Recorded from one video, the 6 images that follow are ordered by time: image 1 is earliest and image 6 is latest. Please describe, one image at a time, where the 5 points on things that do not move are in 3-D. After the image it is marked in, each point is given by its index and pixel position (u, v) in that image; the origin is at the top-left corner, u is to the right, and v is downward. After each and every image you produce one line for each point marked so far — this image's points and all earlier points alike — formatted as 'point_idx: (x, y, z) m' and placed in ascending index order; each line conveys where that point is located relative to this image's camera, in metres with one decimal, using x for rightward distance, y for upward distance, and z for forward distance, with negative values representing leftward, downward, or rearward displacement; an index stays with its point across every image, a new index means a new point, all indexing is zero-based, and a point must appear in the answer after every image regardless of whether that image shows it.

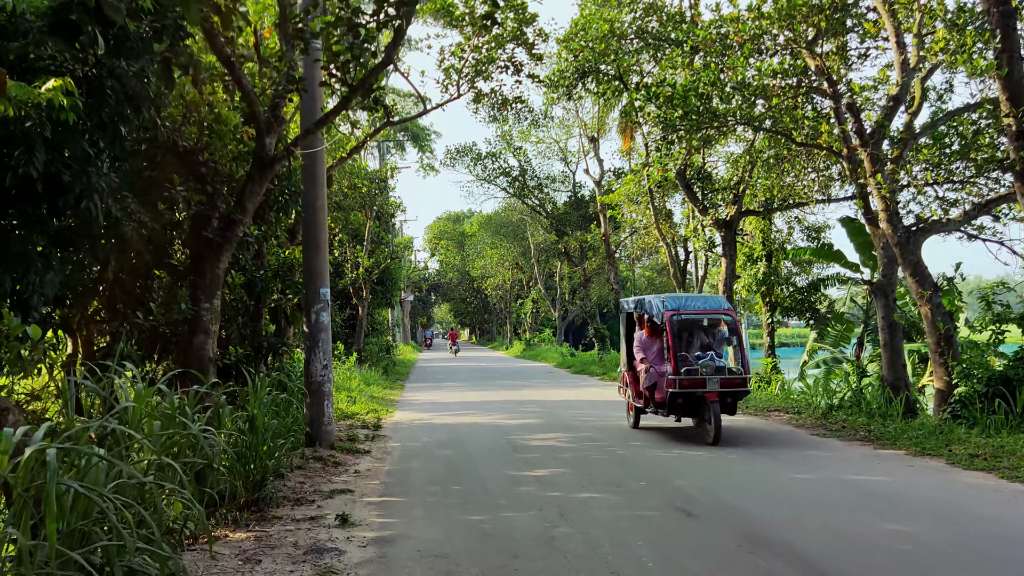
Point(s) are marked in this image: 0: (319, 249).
0: (-1.8, +0.4, +8.2) m
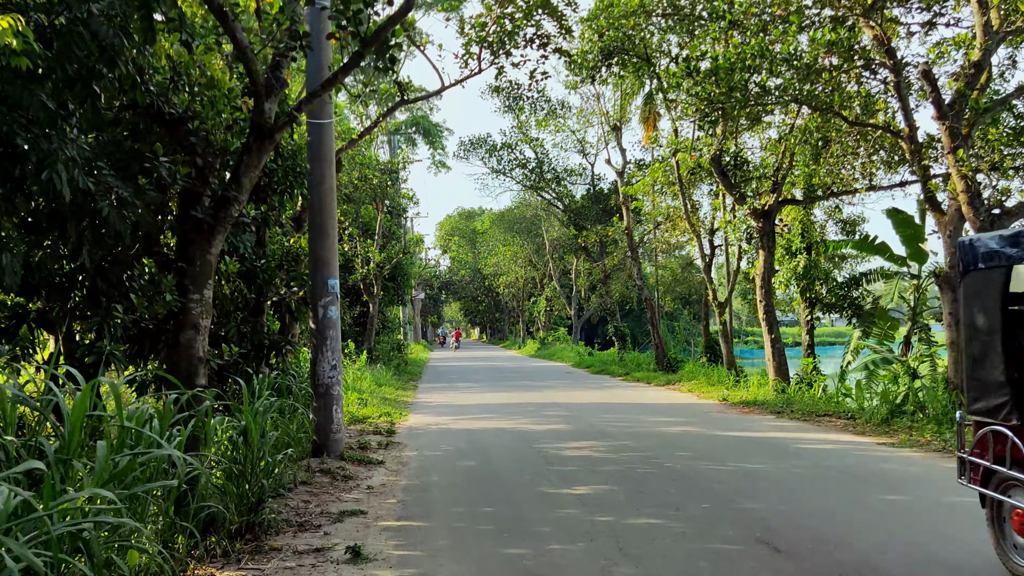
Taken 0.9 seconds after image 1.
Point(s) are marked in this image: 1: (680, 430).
0: (-1.6, +0.4, +7.3) m
1: (+1.7, -1.5, +8.9) m
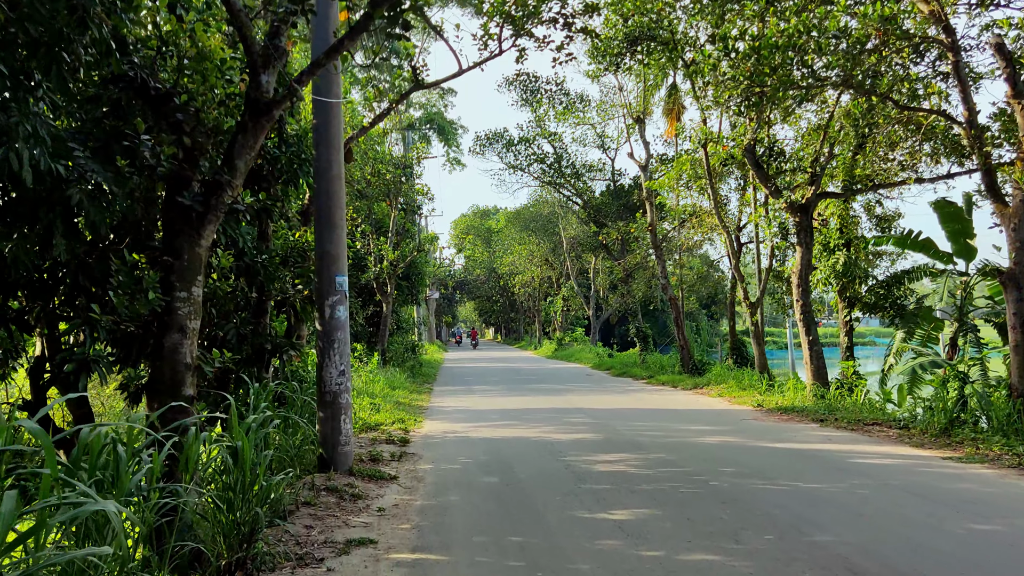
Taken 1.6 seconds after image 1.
0: (-1.4, +0.5, +6.7) m
1: (+2.0, -1.5, +8.2) m
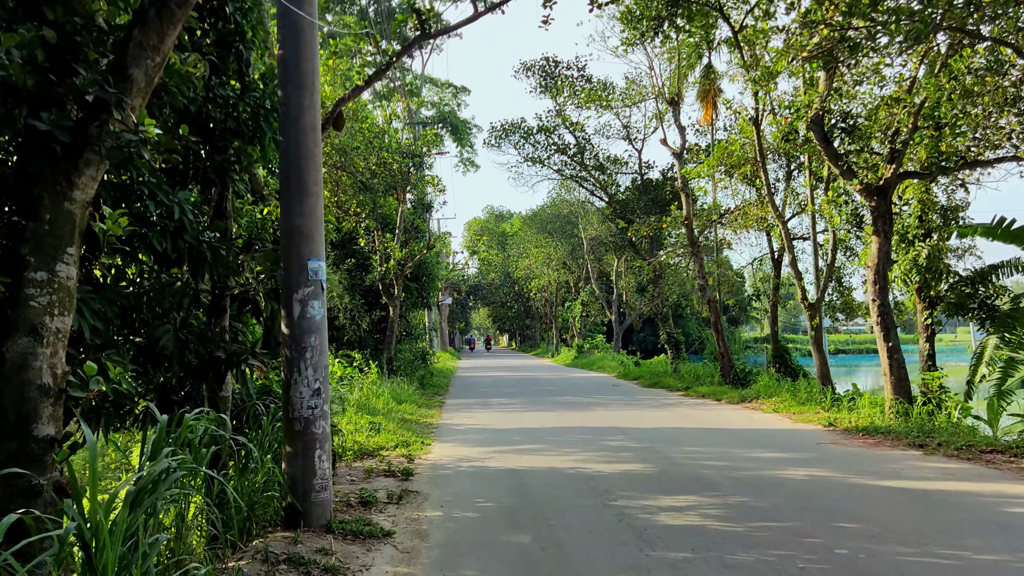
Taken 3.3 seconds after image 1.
0: (-1.2, +0.5, +4.9) m
1: (+2.2, -1.4, +6.4) m
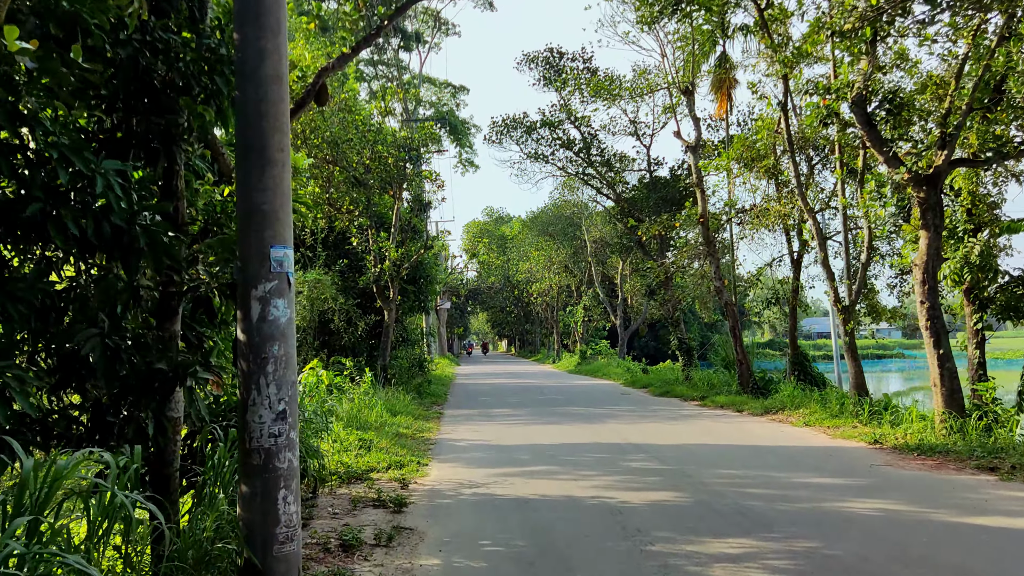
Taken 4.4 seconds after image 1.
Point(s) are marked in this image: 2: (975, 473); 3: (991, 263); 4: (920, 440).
0: (-1.1, +0.5, +3.9) m
1: (+2.3, -1.4, +5.3) m
2: (+3.7, -1.5, +6.8) m
3: (+5.1, +0.3, +9.1) m
4: (+4.0, -1.5, +8.4) m
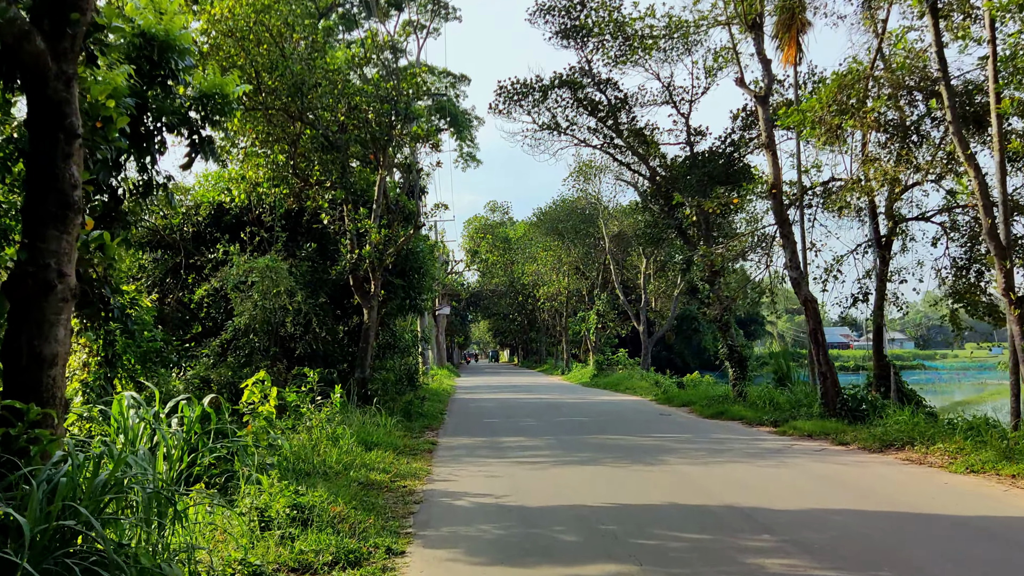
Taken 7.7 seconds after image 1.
0: (-0.9, +0.8, +0.6) m
1: (+2.5, -1.2, +2.0) m
2: (+3.9, -1.3, +3.5) m
3: (+5.3, +0.4, +5.8) m
4: (+4.2, -1.3, +5.0) m
